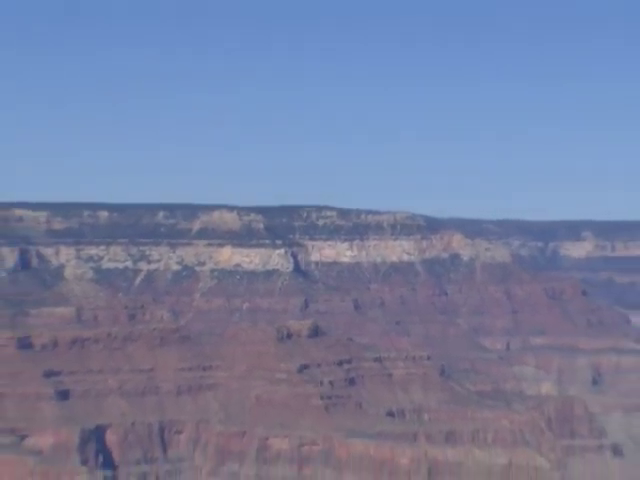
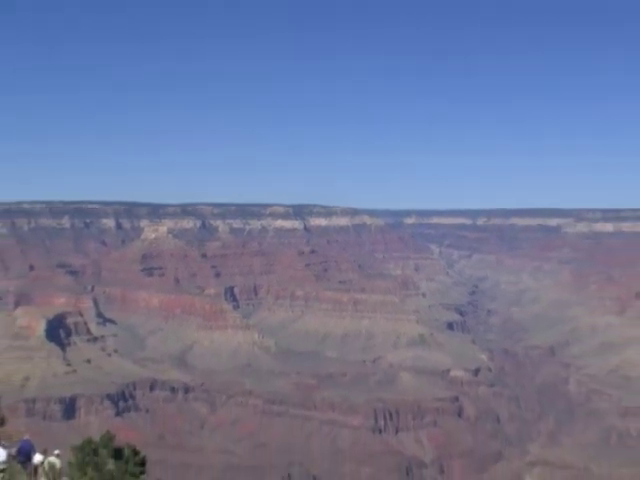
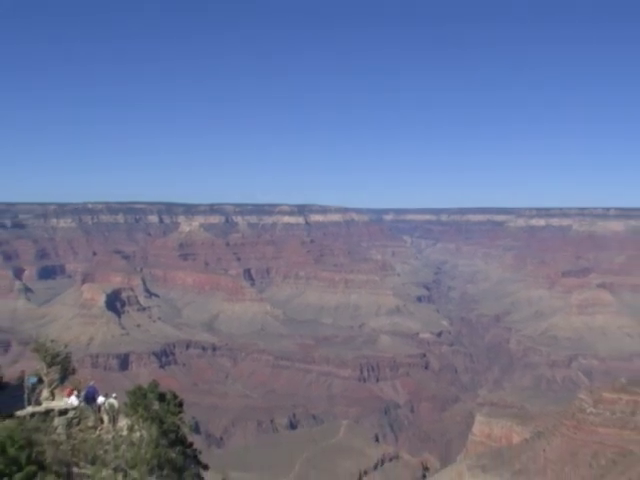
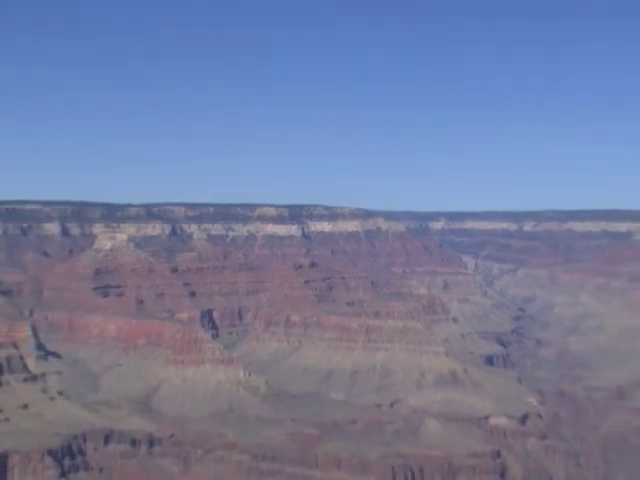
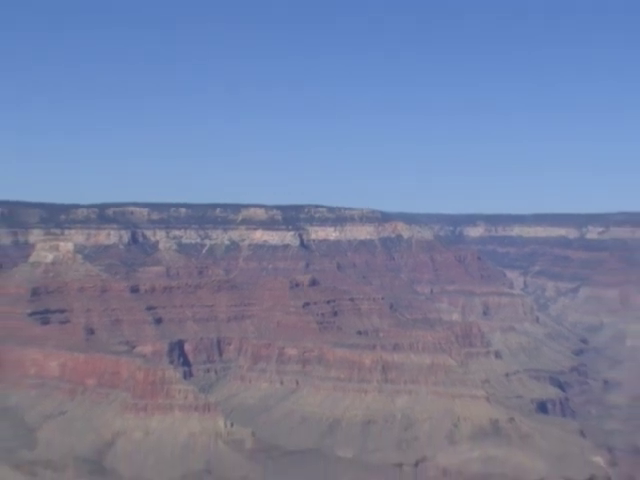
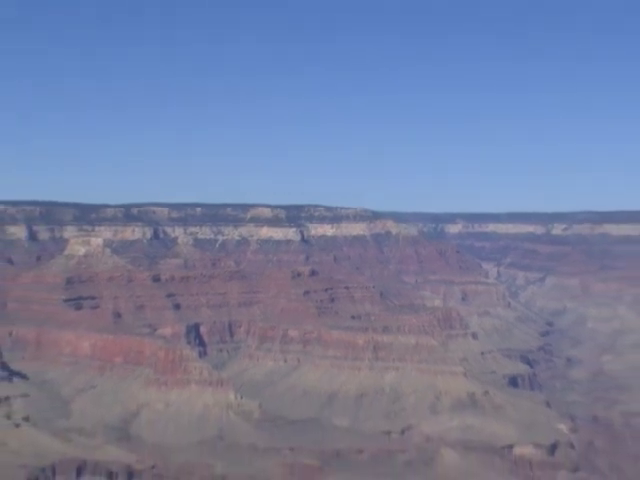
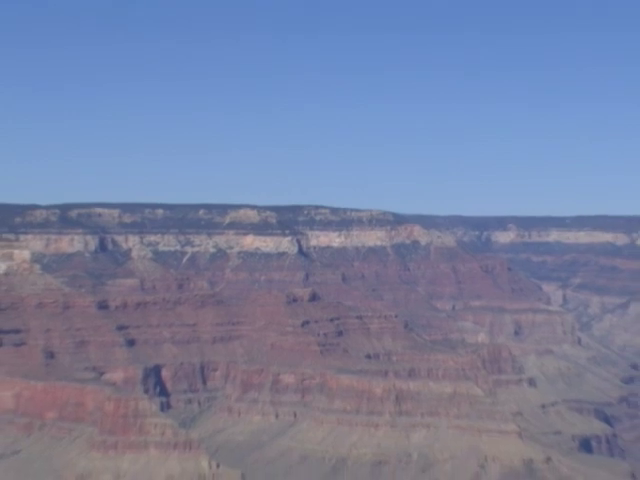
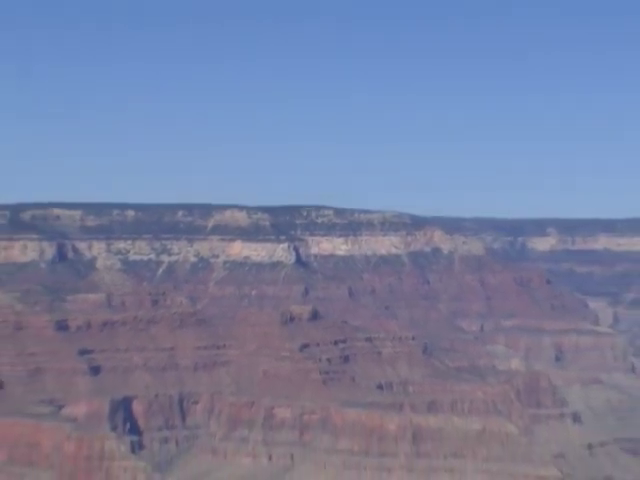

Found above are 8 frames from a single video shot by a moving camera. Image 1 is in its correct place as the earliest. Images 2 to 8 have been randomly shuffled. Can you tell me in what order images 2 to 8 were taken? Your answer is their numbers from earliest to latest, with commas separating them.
8, 7, 5, 6, 4, 2, 3
